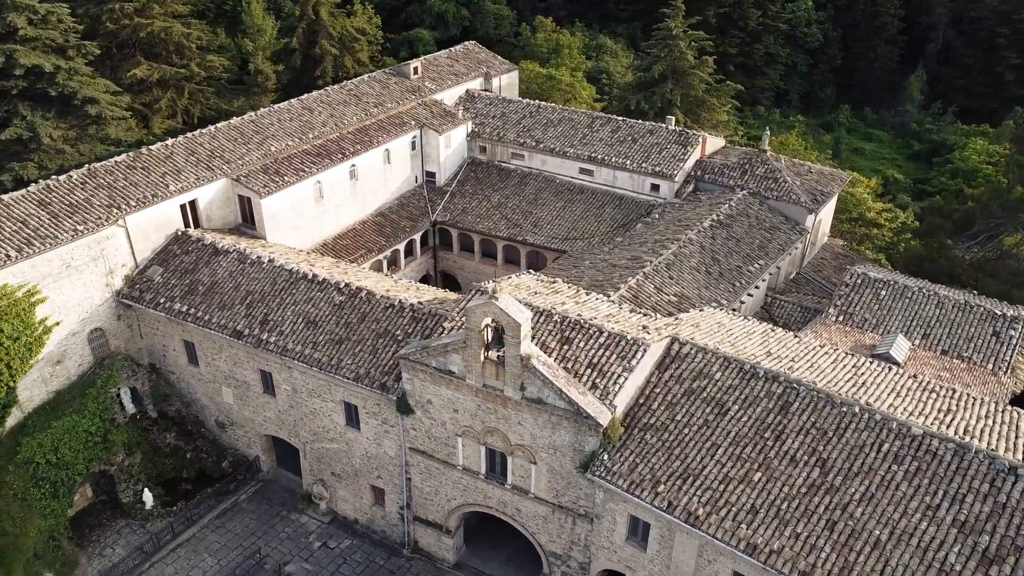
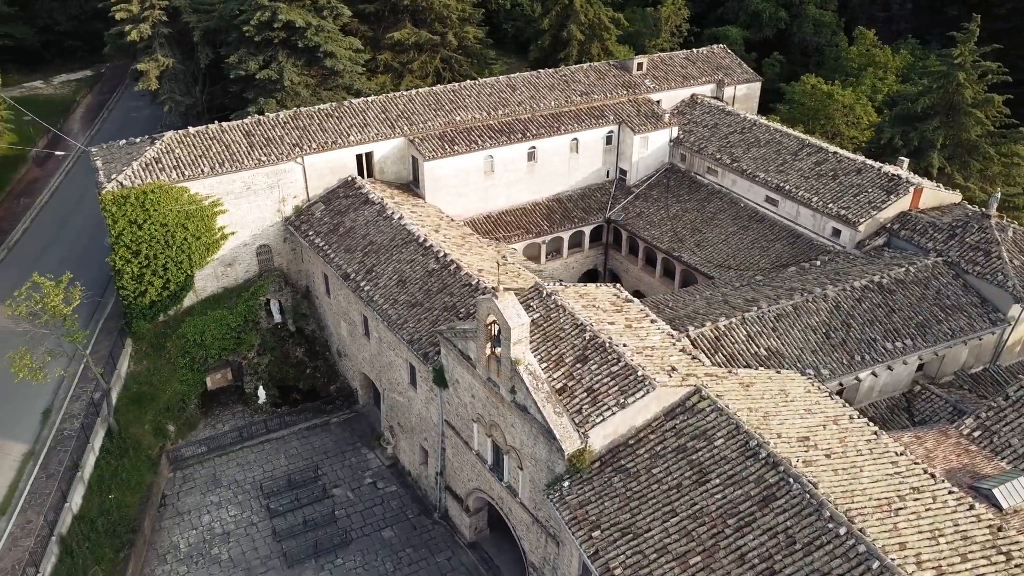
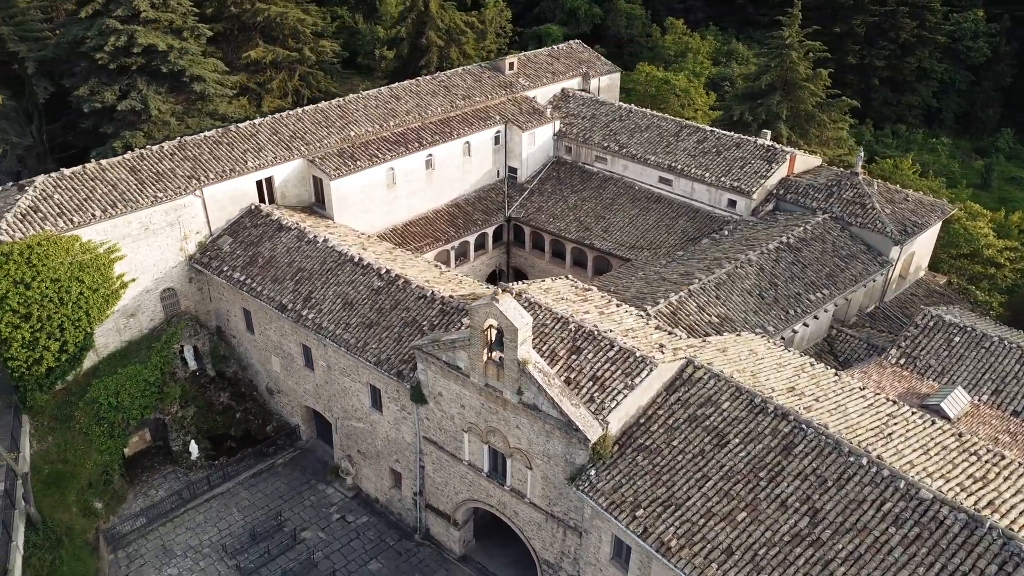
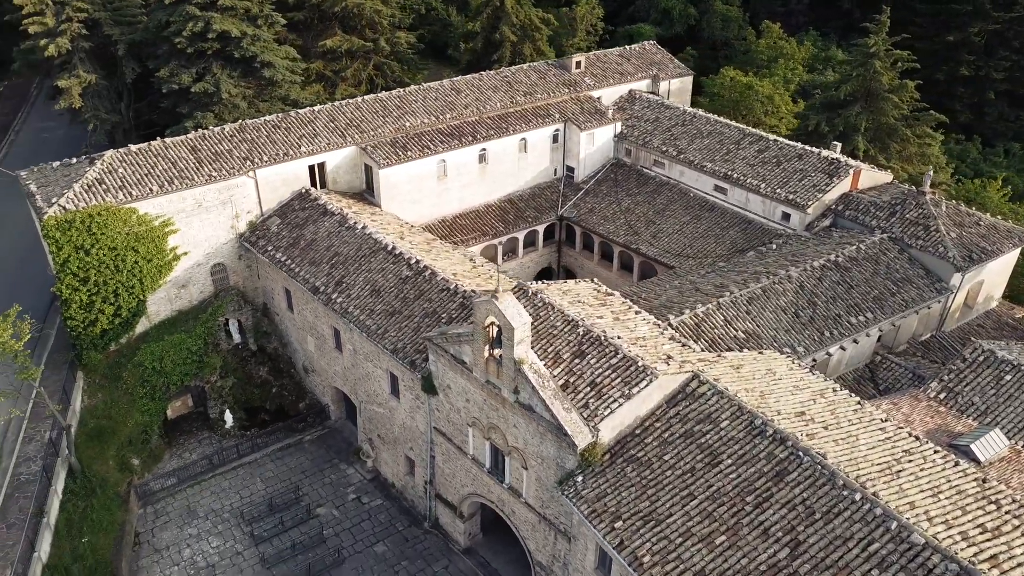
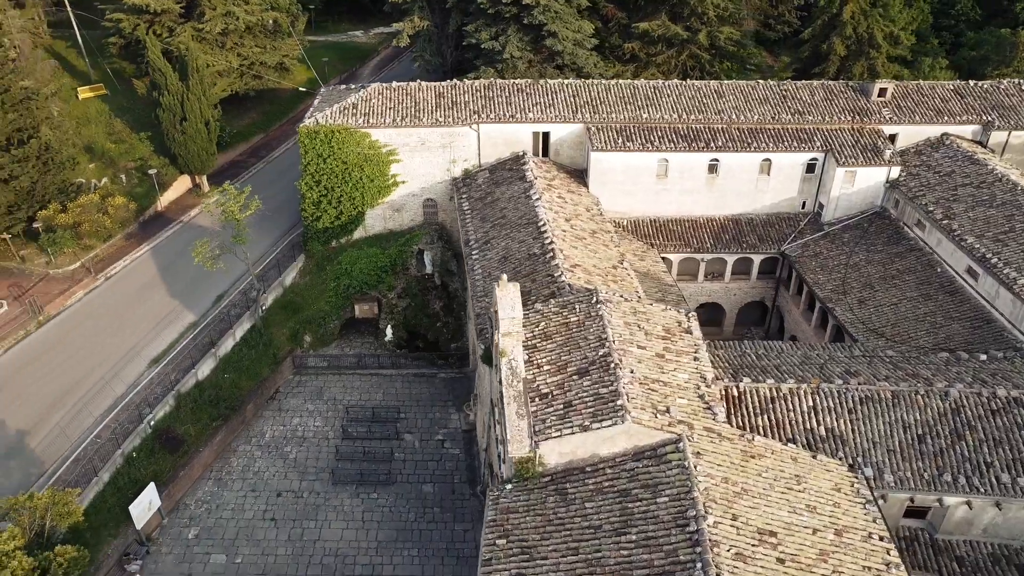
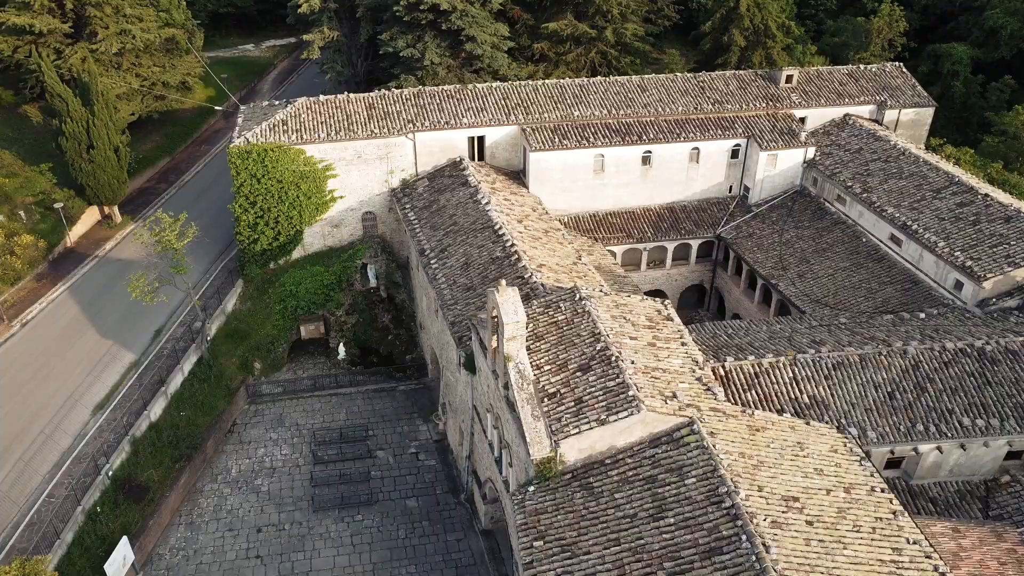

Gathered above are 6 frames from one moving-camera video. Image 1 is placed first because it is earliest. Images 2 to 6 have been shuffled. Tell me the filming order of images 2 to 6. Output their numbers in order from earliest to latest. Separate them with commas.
3, 4, 2, 6, 5
